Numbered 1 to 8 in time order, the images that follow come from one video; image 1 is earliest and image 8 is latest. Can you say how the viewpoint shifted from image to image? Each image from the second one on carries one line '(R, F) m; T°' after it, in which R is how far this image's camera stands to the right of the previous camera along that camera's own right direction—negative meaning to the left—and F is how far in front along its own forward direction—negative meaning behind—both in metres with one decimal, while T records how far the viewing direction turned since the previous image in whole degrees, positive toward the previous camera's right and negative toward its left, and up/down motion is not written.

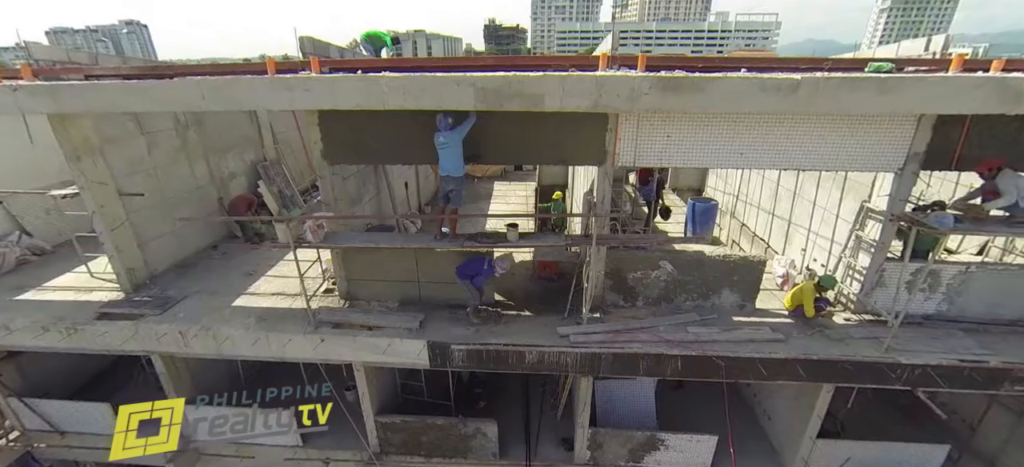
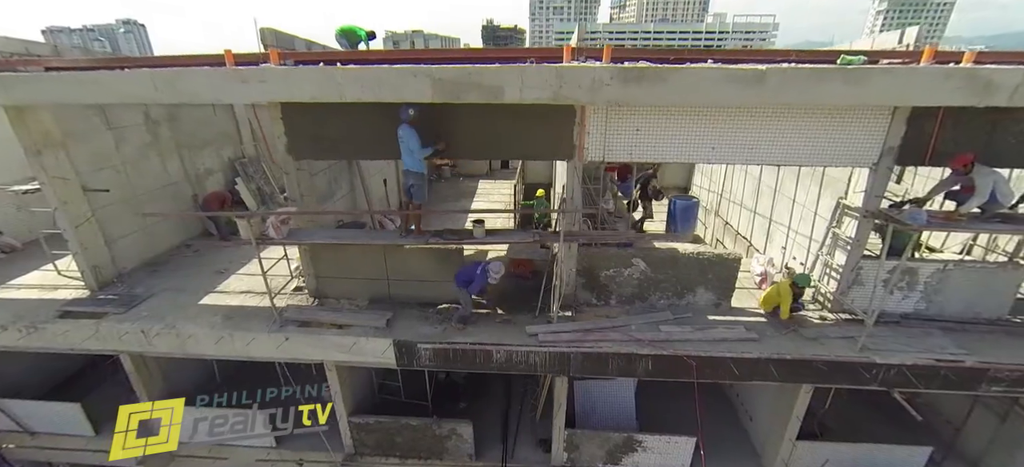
(+0.4, +0.1) m; 0°
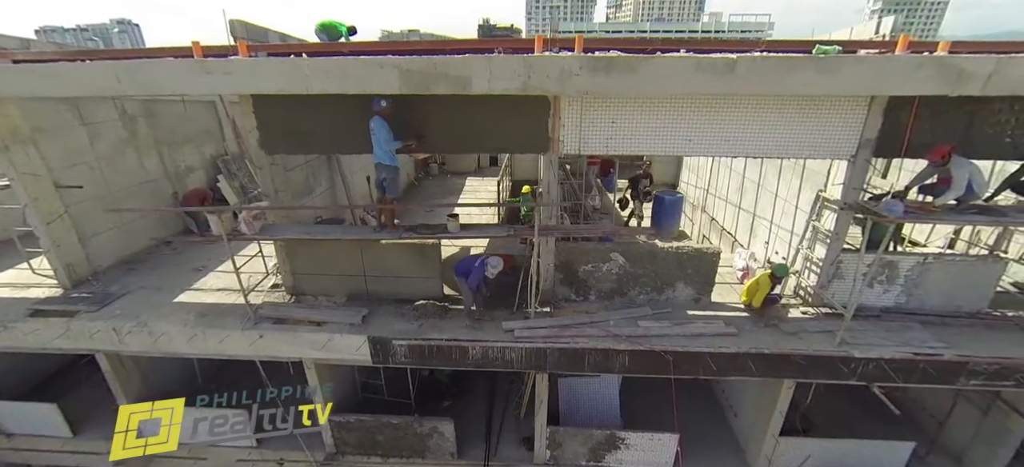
(+0.3, +0.1) m; 0°
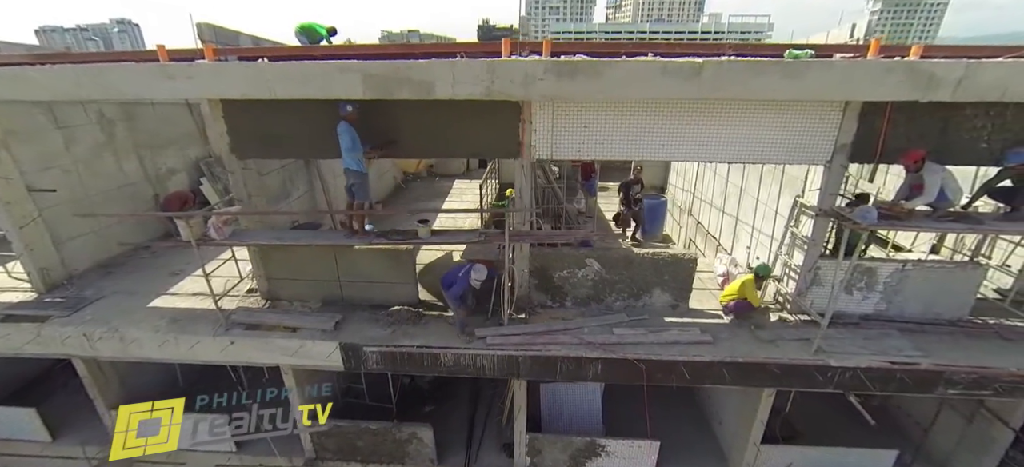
(+0.4, +0.1) m; 0°
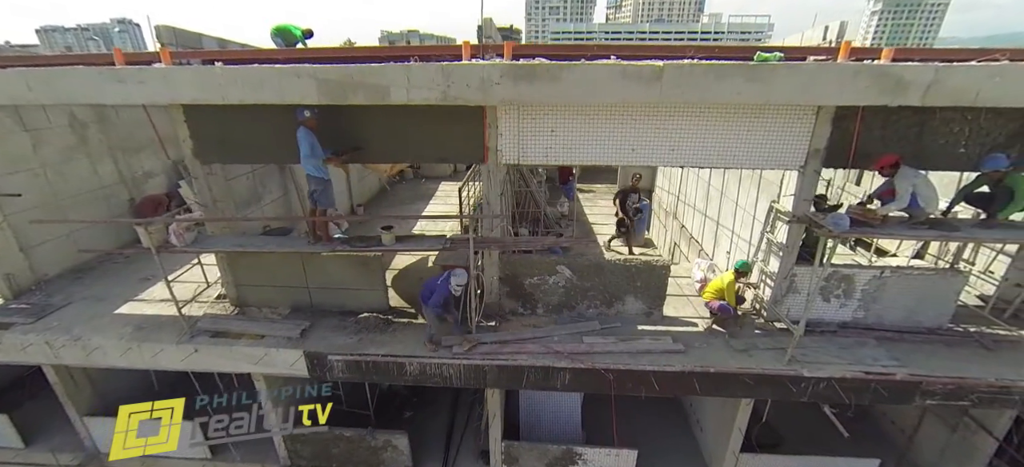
(+0.4, +0.1) m; 0°
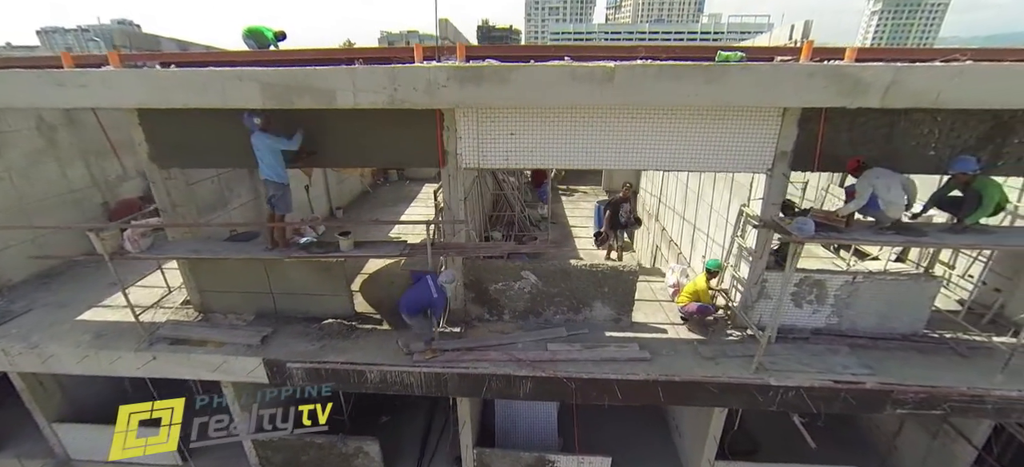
(+0.5, +0.1) m; 0°
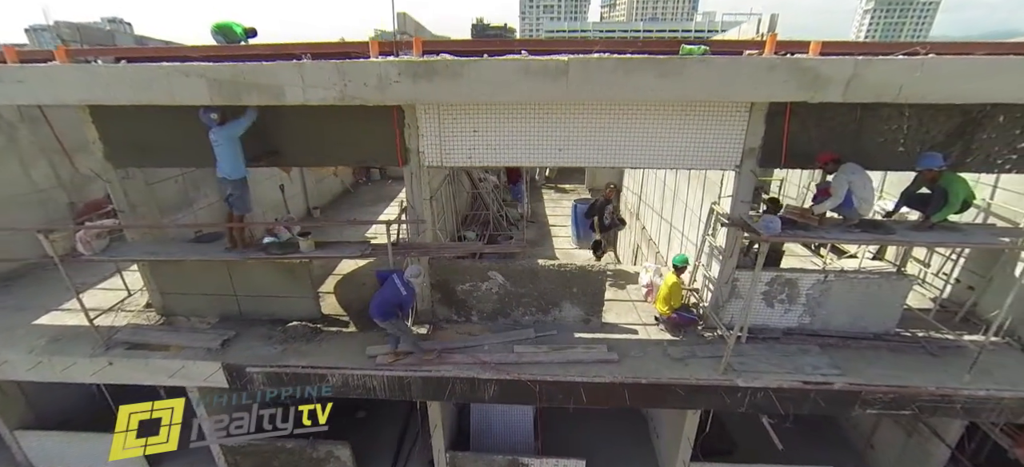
(+0.4, +0.1) m; +1°
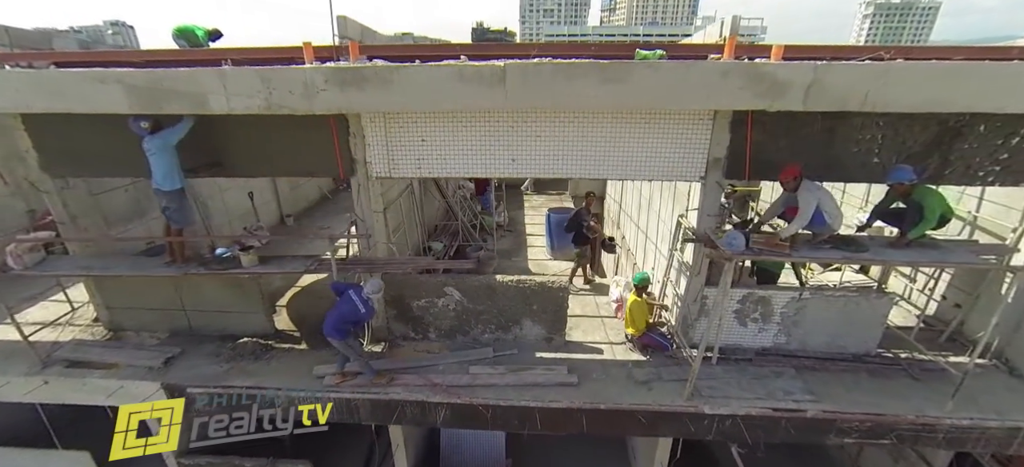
(+0.5, +0.3) m; 0°
